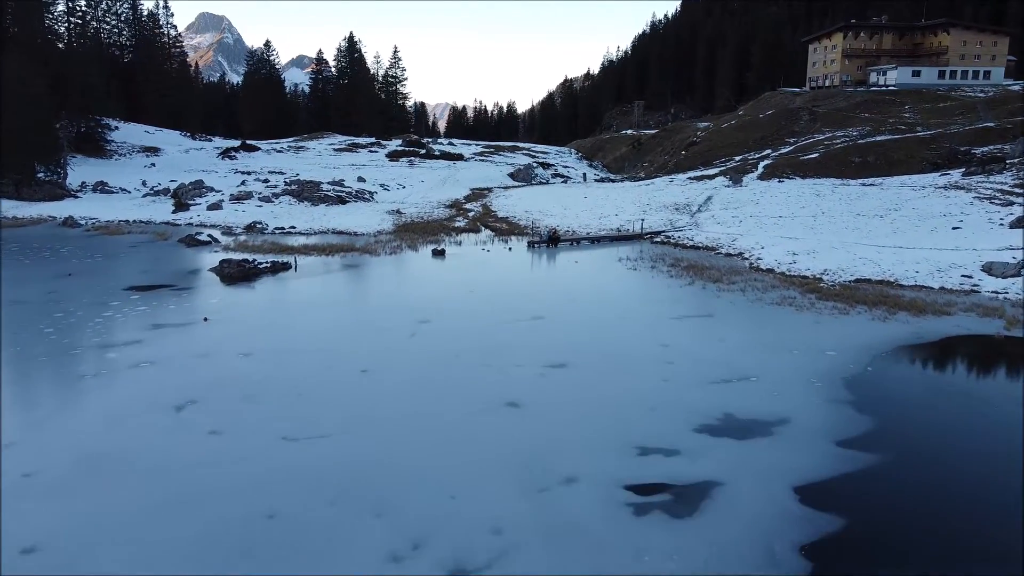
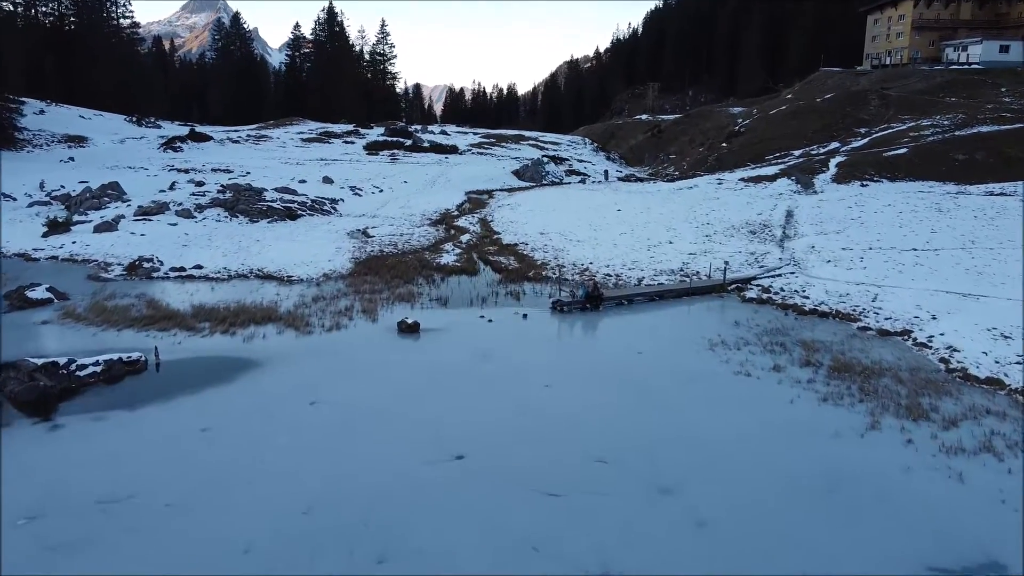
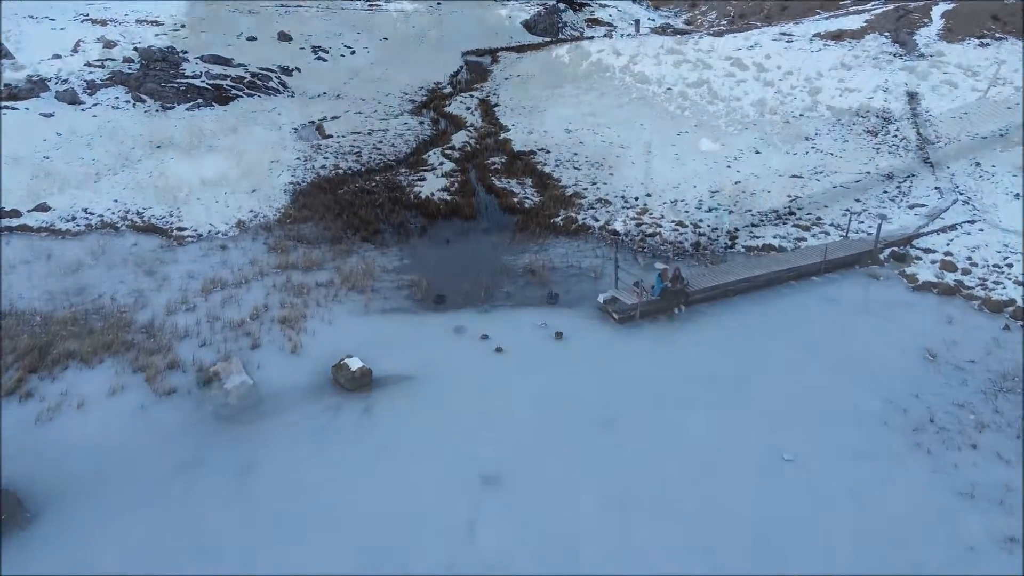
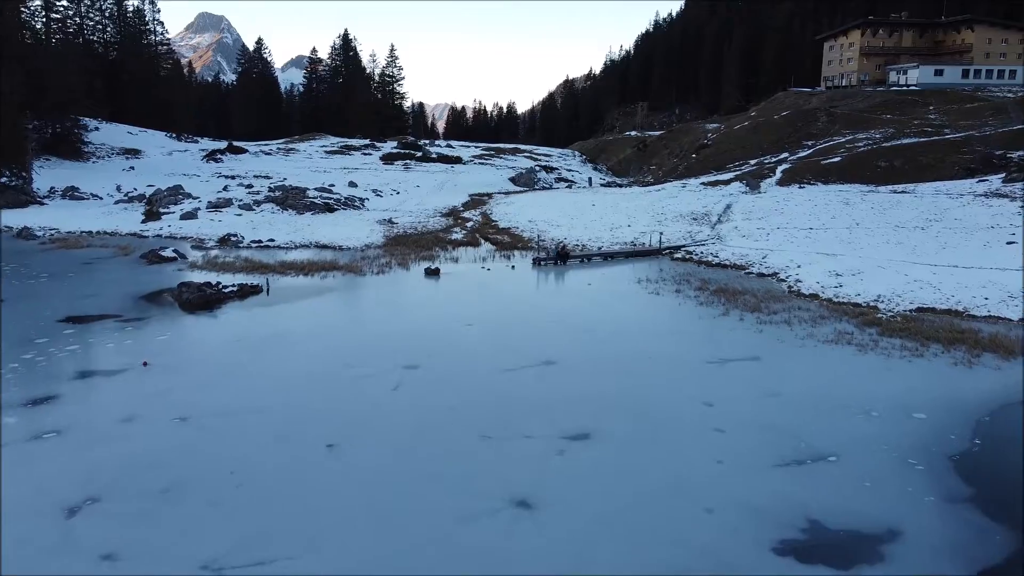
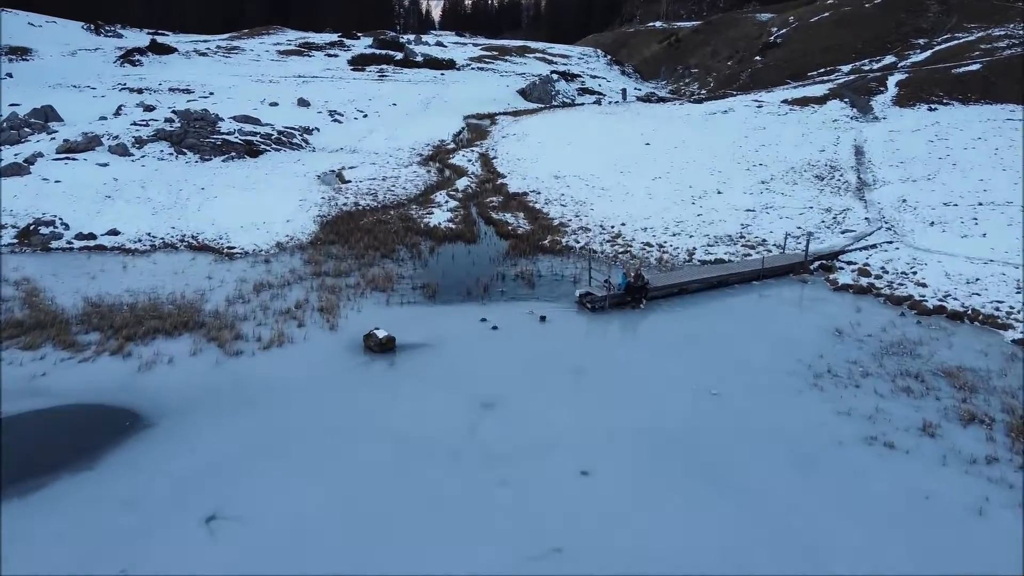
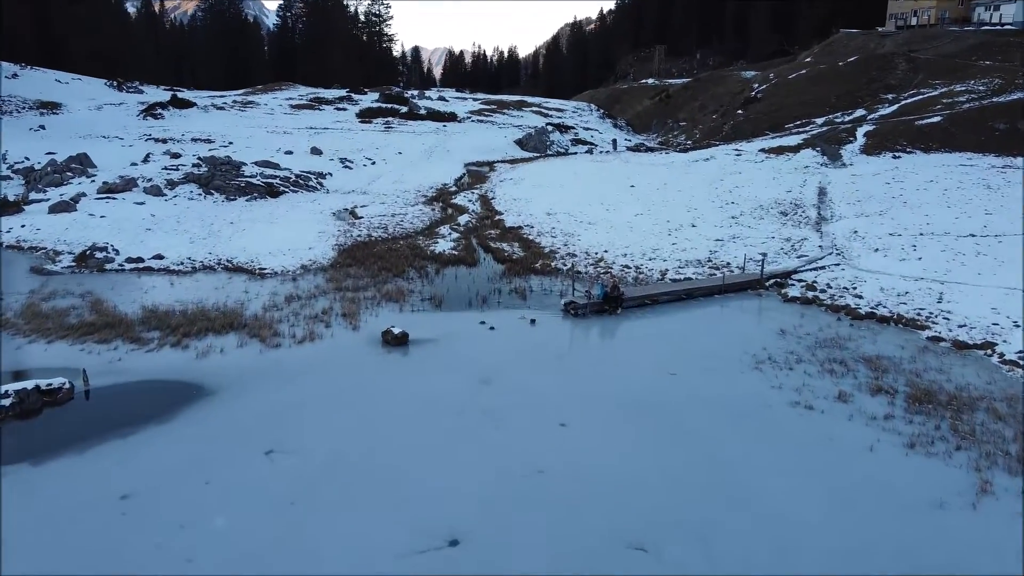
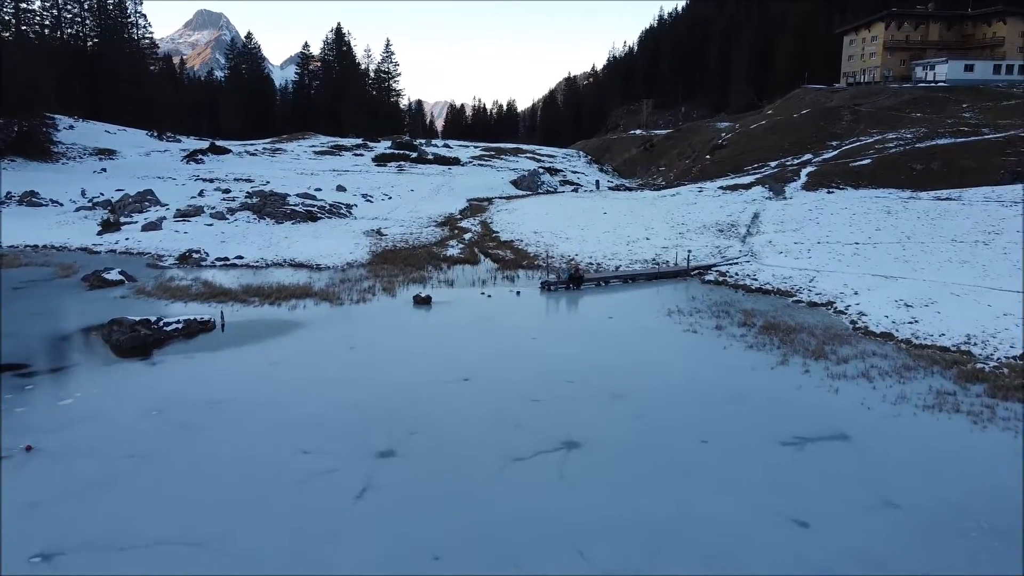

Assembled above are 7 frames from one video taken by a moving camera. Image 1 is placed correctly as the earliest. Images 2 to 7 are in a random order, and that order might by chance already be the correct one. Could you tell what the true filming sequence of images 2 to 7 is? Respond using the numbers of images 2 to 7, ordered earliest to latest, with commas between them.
4, 7, 2, 6, 5, 3
